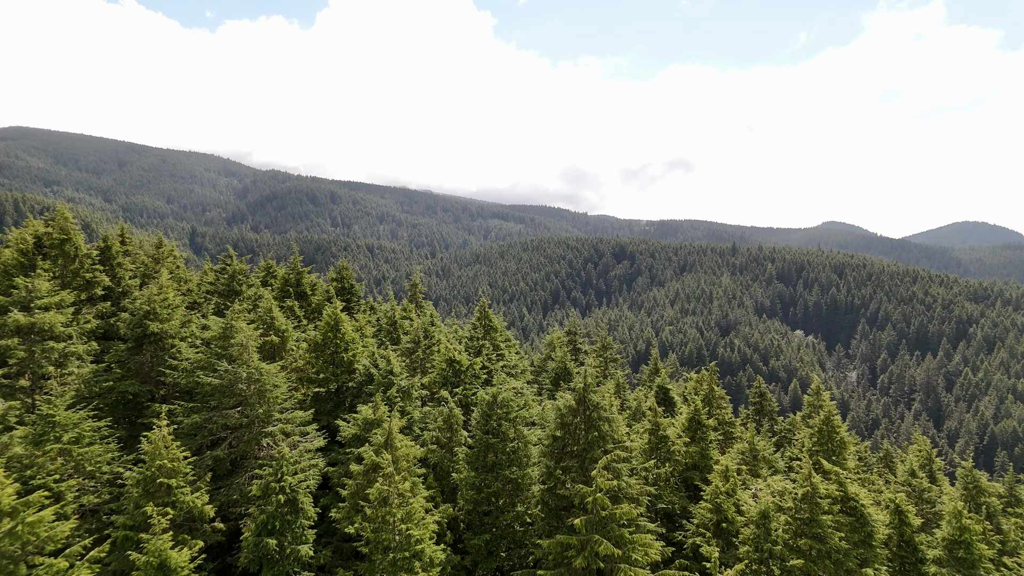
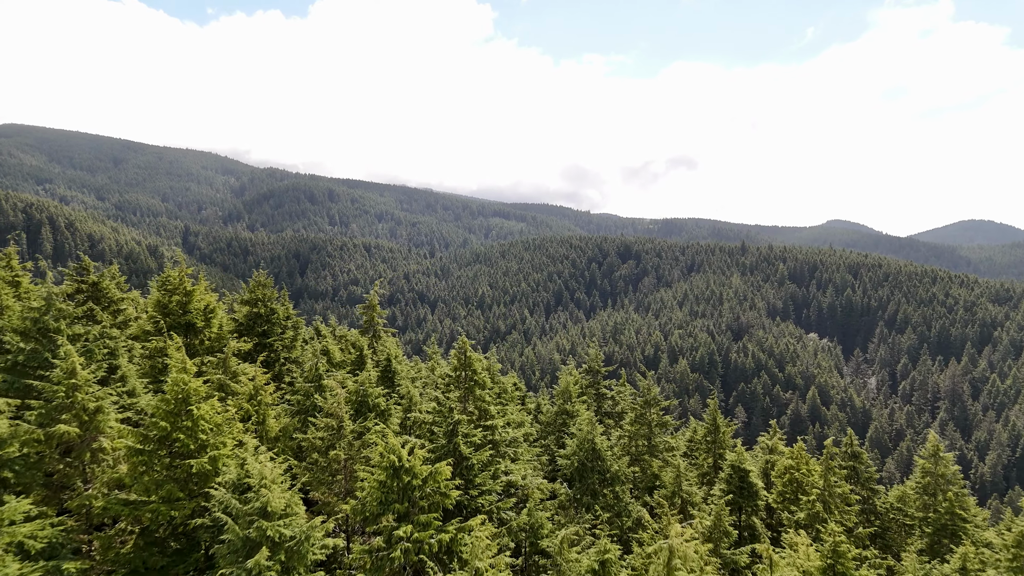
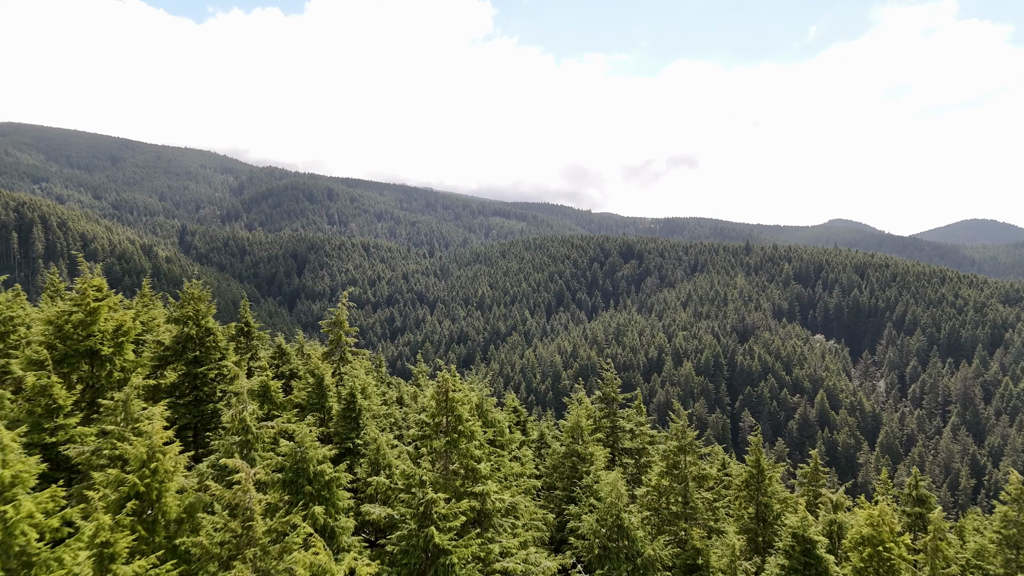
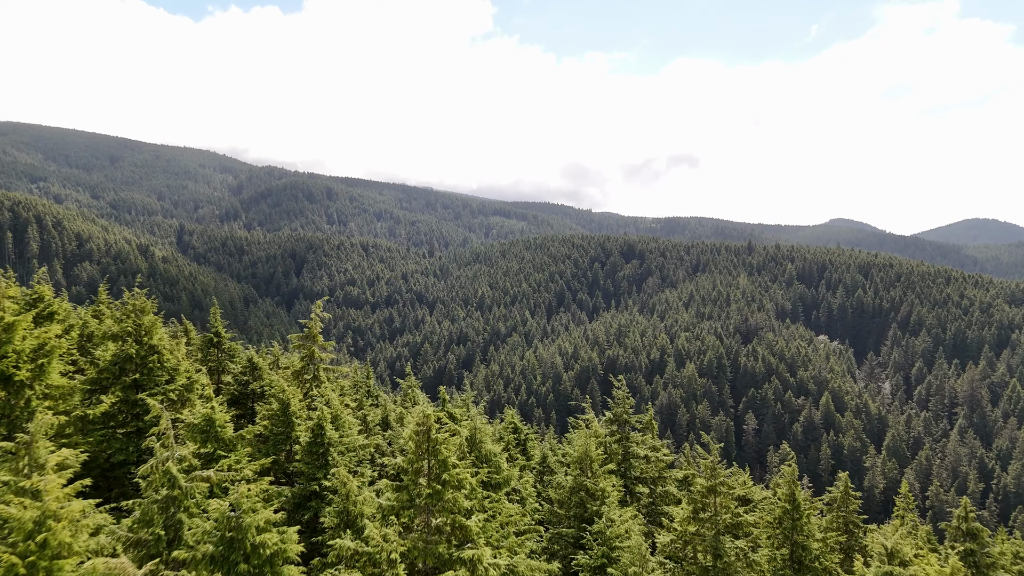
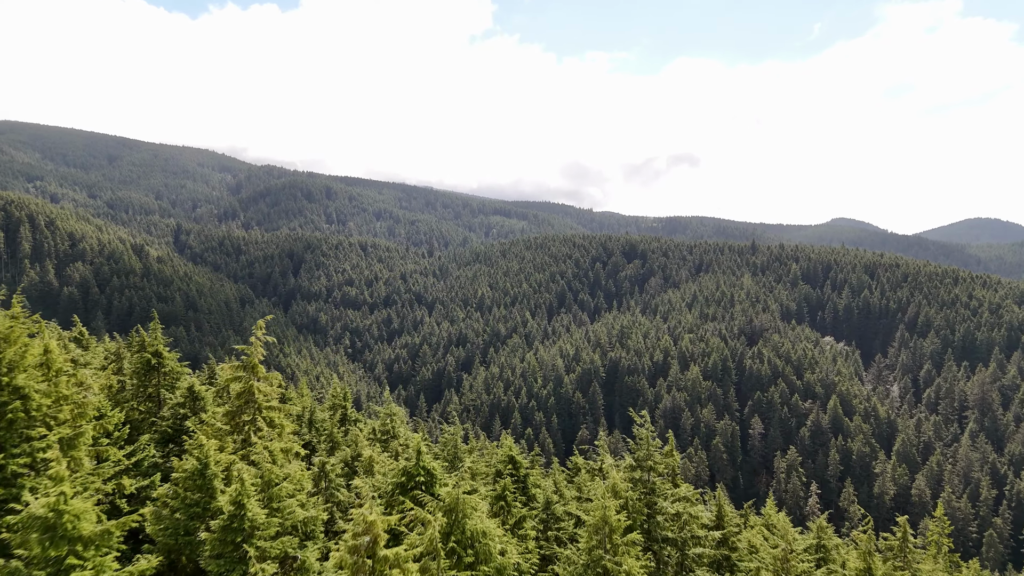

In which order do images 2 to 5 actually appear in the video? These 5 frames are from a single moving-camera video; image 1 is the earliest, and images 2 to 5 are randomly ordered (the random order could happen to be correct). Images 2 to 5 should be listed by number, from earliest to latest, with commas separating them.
2, 3, 4, 5
